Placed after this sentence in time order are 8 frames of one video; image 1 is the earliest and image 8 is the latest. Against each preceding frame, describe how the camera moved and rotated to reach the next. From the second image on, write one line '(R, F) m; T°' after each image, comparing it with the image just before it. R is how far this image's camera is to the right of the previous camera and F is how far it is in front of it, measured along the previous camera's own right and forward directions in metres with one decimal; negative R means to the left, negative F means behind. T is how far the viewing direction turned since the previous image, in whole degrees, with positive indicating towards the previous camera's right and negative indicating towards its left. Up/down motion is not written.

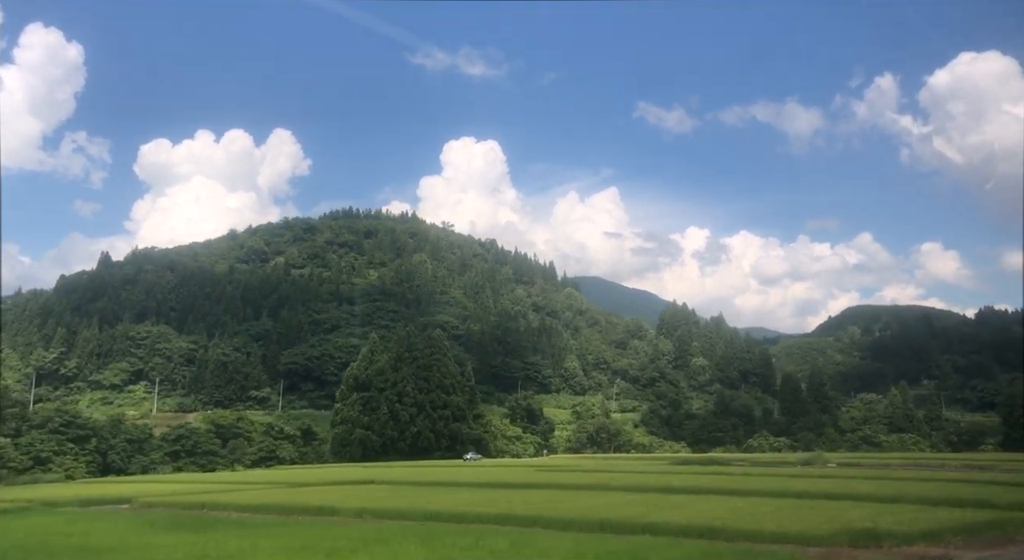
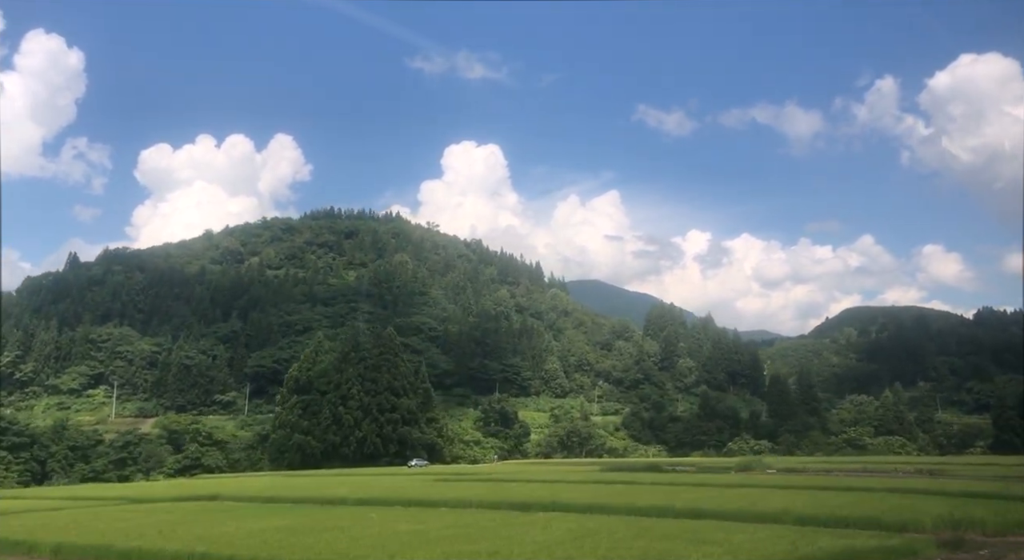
(+2.1, +2.2) m; 0°
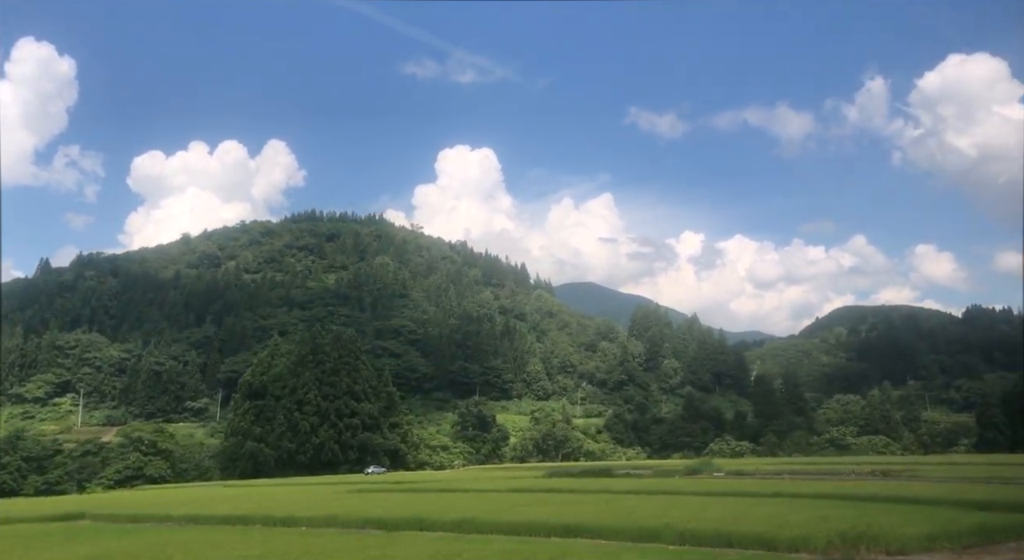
(+1.3, +1.2) m; 0°
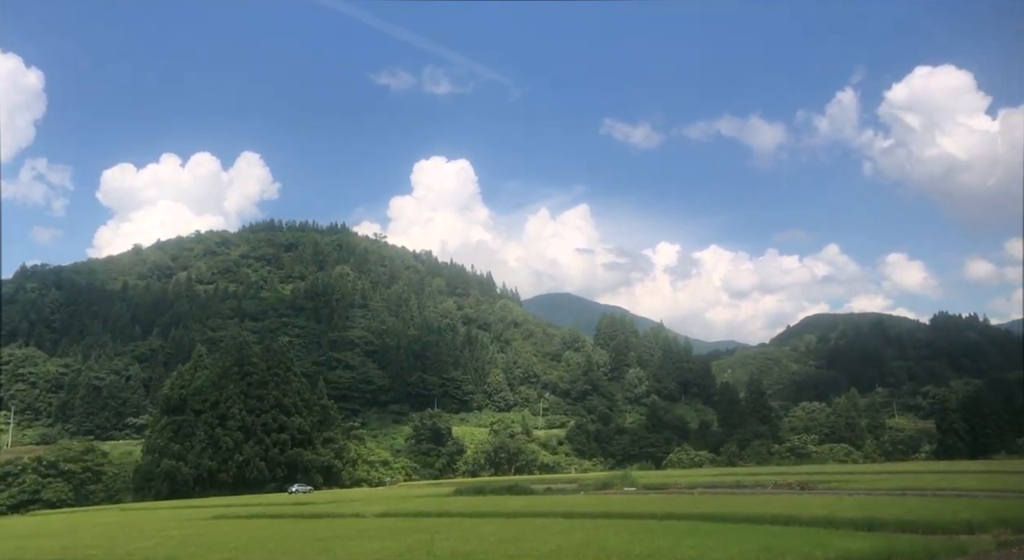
(+1.5, +1.7) m; +2°
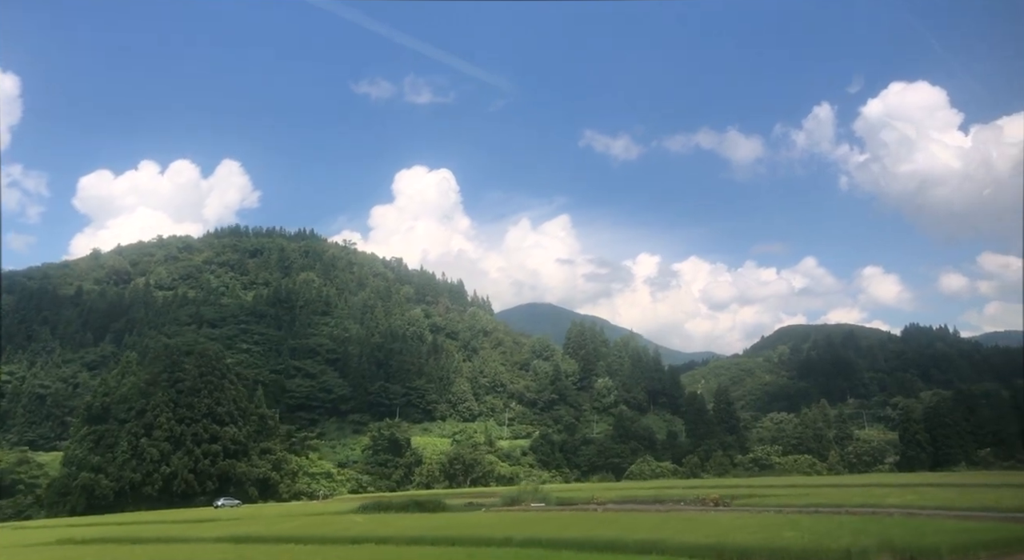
(+1.3, +1.3) m; +1°
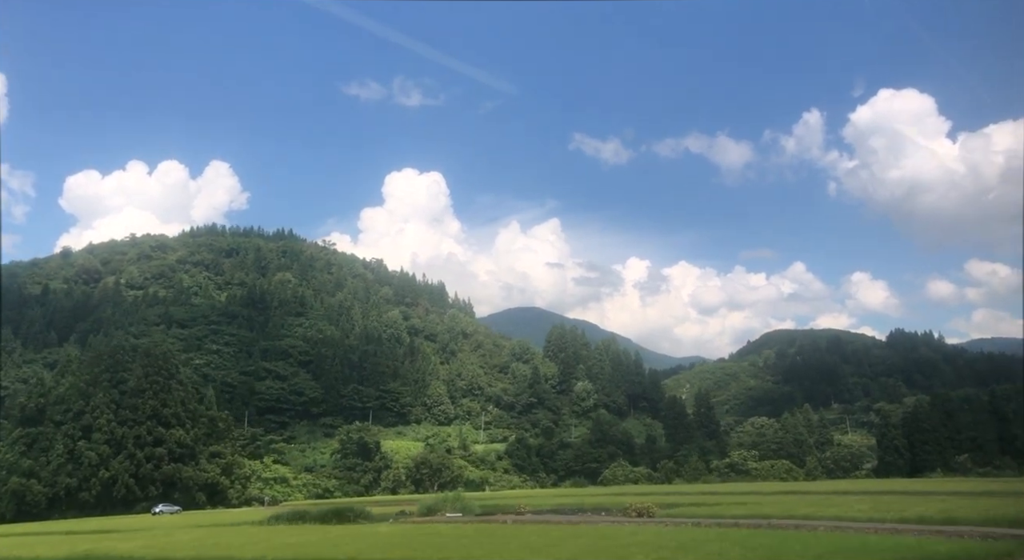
(+1.1, +1.3) m; +1°
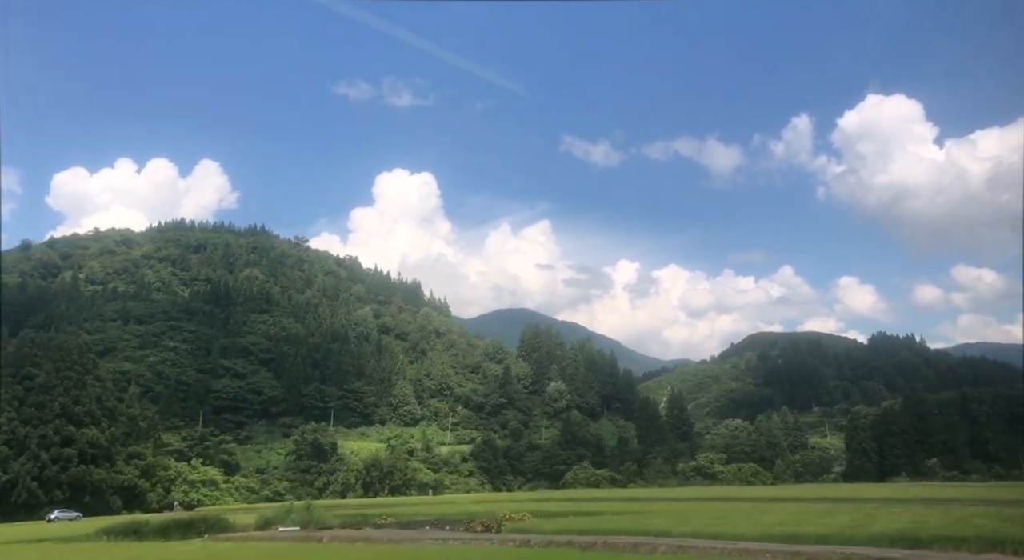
(+1.8, +1.9) m; +1°
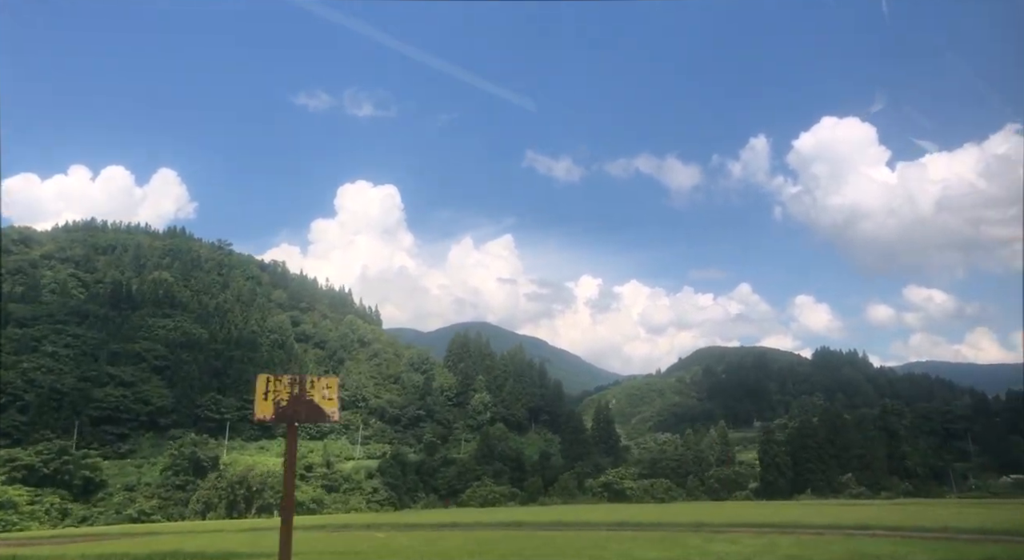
(+3.7, +3.9) m; +3°
